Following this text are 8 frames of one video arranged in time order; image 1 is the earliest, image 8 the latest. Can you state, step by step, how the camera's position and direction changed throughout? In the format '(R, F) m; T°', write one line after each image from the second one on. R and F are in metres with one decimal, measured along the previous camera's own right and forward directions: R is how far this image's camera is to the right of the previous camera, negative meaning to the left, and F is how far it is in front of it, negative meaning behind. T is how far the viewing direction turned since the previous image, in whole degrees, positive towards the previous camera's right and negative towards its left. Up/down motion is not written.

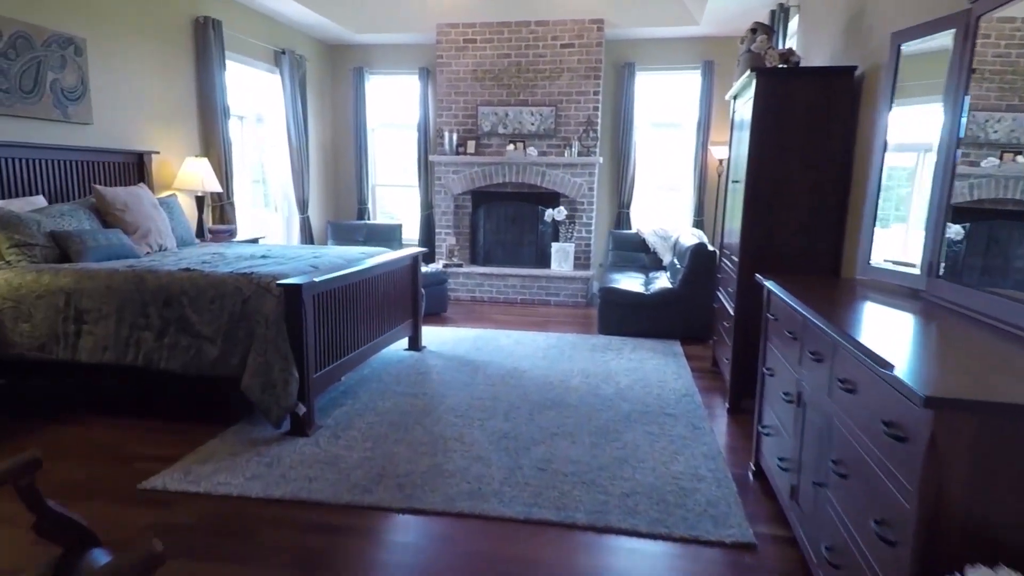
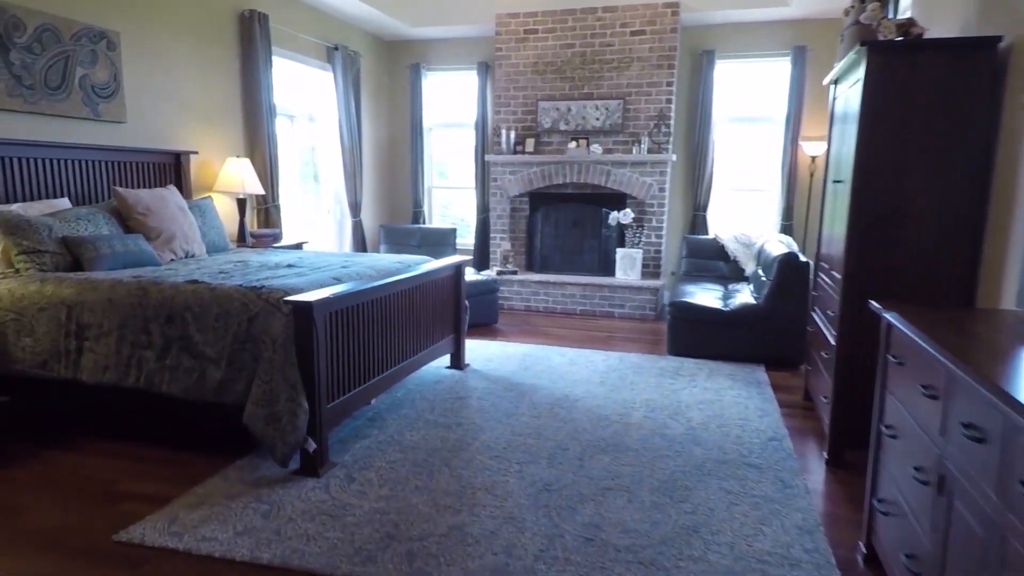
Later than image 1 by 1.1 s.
(+0.1, +0.5) m; -6°
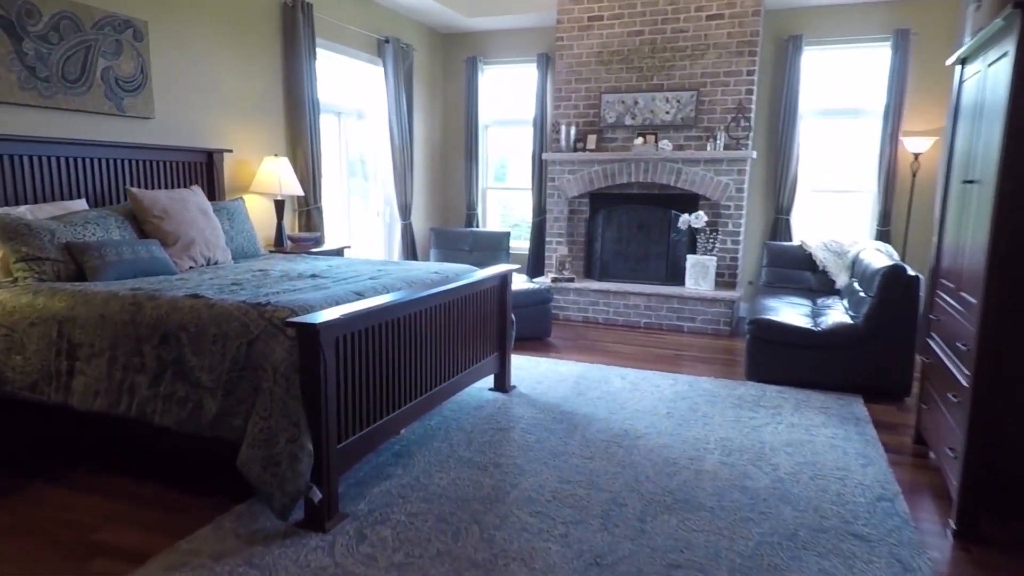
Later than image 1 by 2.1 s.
(+0.1, +0.5) m; -6°
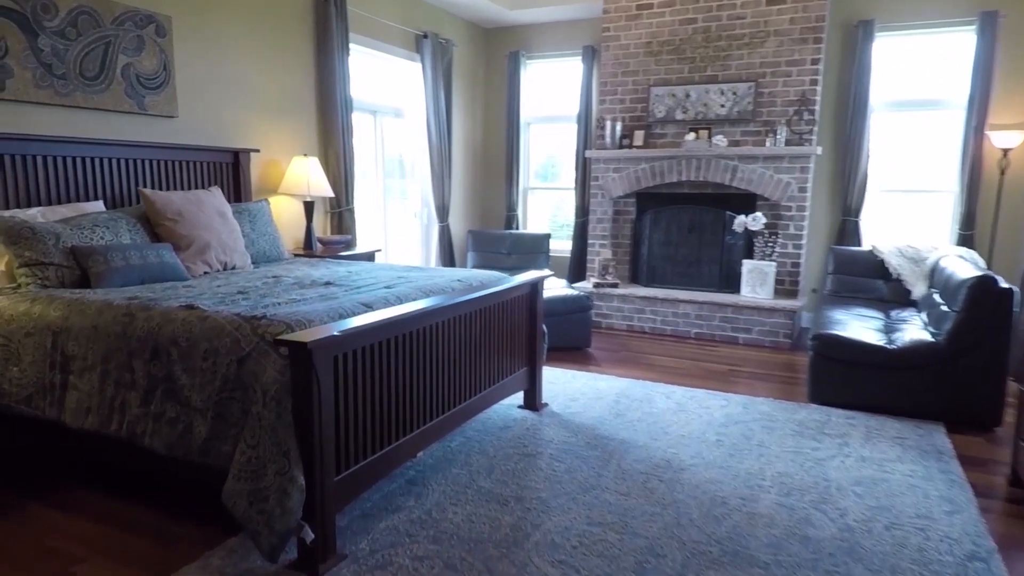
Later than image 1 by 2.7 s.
(+0.1, +0.3) m; -5°
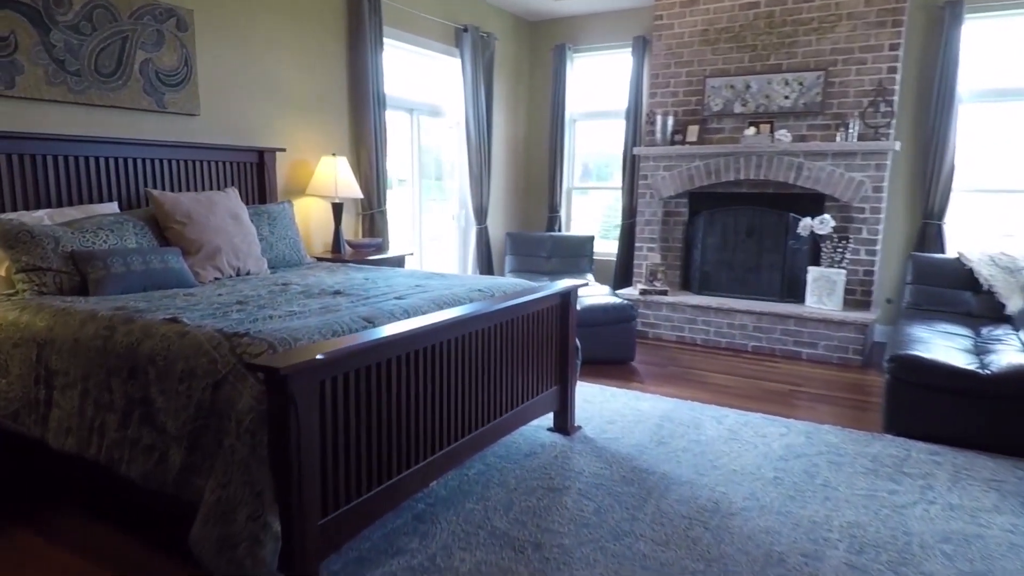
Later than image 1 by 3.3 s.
(+0.1, +0.3) m; -5°
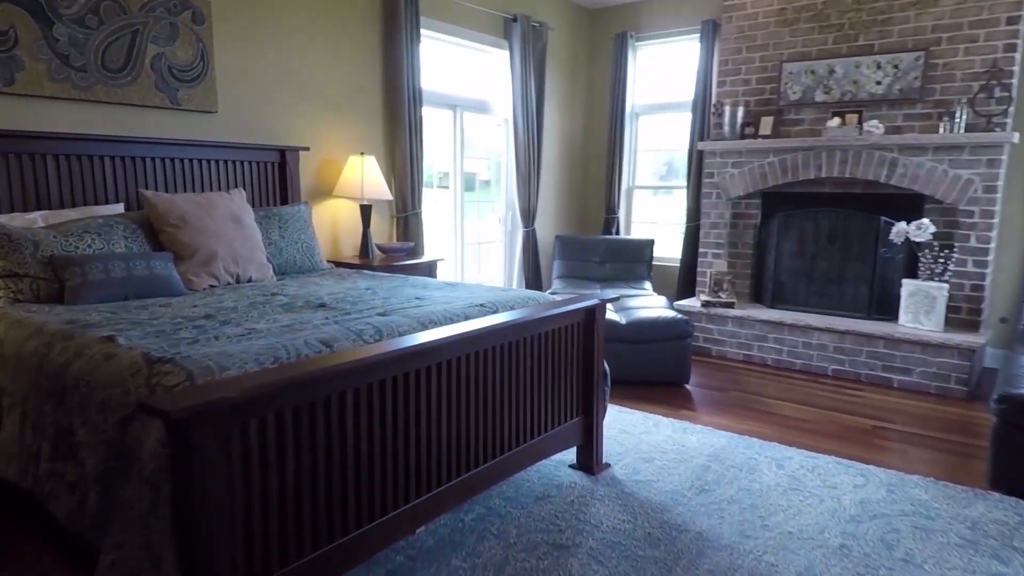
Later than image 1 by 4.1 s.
(+0.2, +0.4) m; -7°
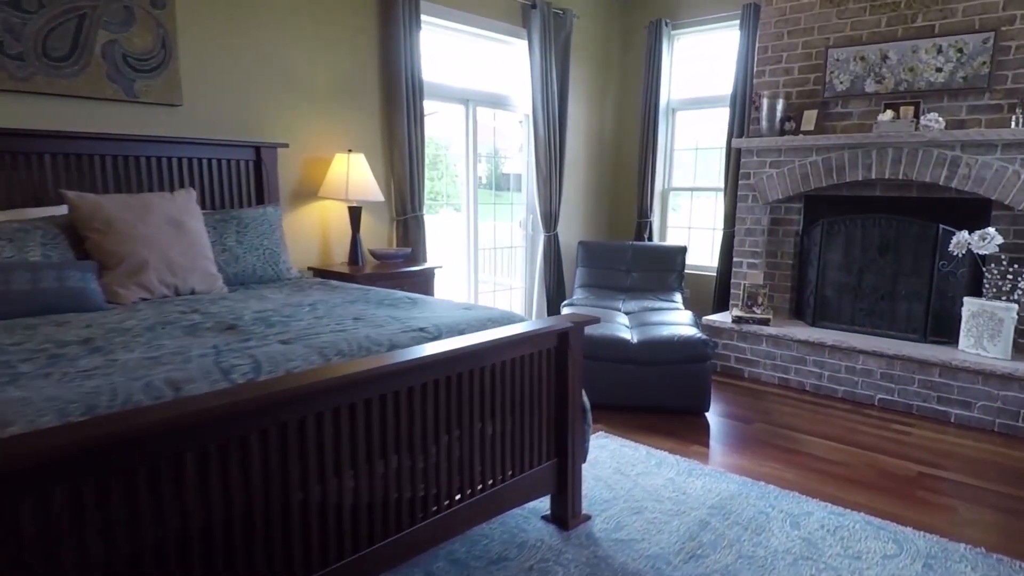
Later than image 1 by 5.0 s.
(+0.3, +0.4) m; -5°
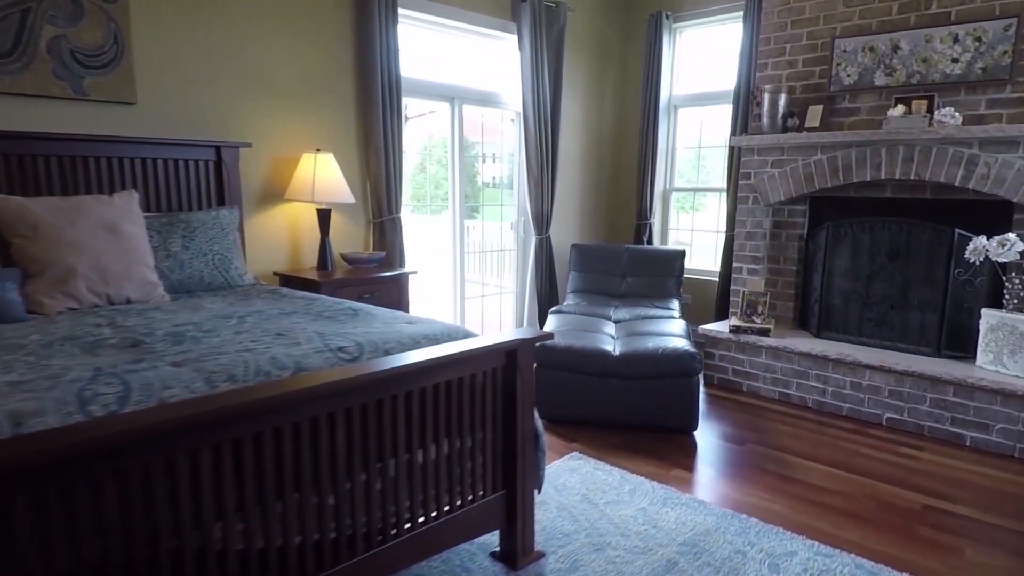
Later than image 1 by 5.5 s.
(+0.2, +0.2) m; -2°
